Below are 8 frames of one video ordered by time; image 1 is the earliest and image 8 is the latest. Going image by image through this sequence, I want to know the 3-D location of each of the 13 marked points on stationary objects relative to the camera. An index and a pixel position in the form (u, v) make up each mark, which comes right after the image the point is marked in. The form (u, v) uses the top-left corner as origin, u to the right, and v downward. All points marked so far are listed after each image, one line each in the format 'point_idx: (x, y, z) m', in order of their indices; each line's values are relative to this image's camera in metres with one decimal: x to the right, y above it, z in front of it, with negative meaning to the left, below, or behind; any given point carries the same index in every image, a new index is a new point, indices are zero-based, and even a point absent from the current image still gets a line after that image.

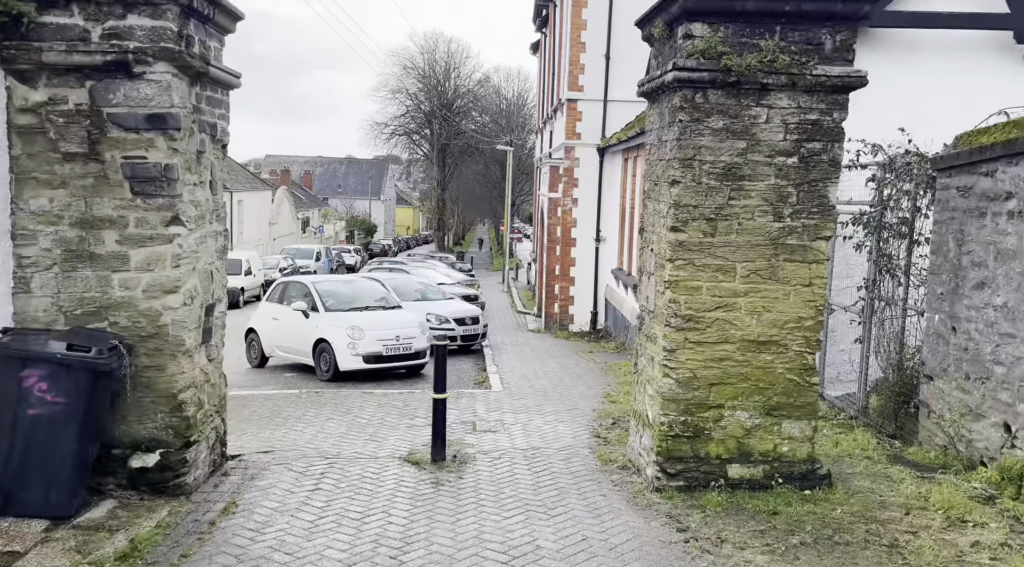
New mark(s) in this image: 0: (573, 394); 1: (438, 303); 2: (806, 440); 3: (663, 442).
0: (+0.7, -1.3, +10.6) m
1: (-1.3, -0.3, +16.4) m
2: (+2.0, -1.1, +6.1) m
3: (+1.0, -1.1, +6.1) m
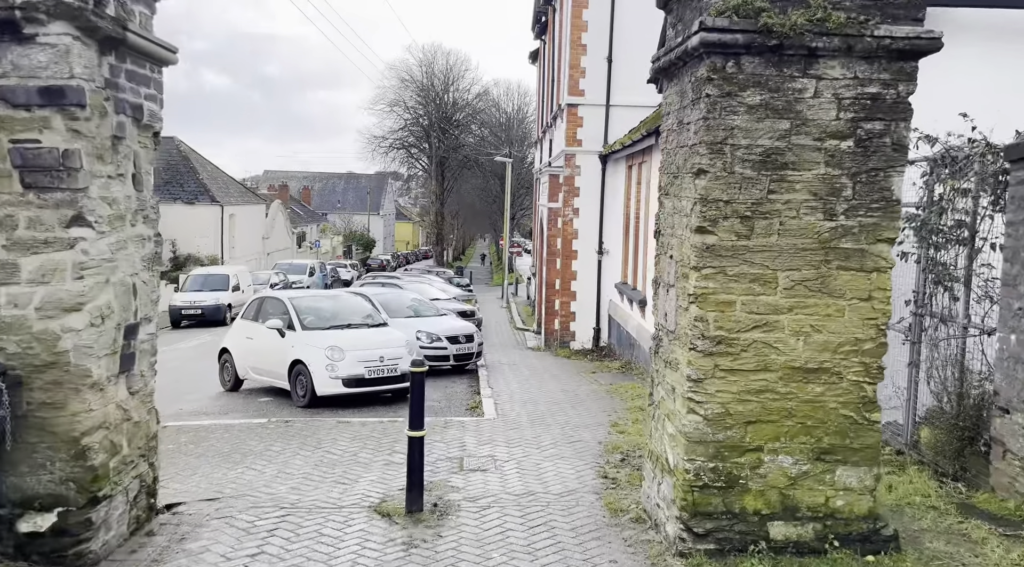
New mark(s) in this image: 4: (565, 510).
0: (+0.7, -1.5, +9.4) m
1: (-1.4, -0.6, +15.3) m
2: (+1.9, -1.1, +4.9) m
3: (+0.9, -1.1, +4.9) m
4: (+0.4, -1.5, +6.1) m
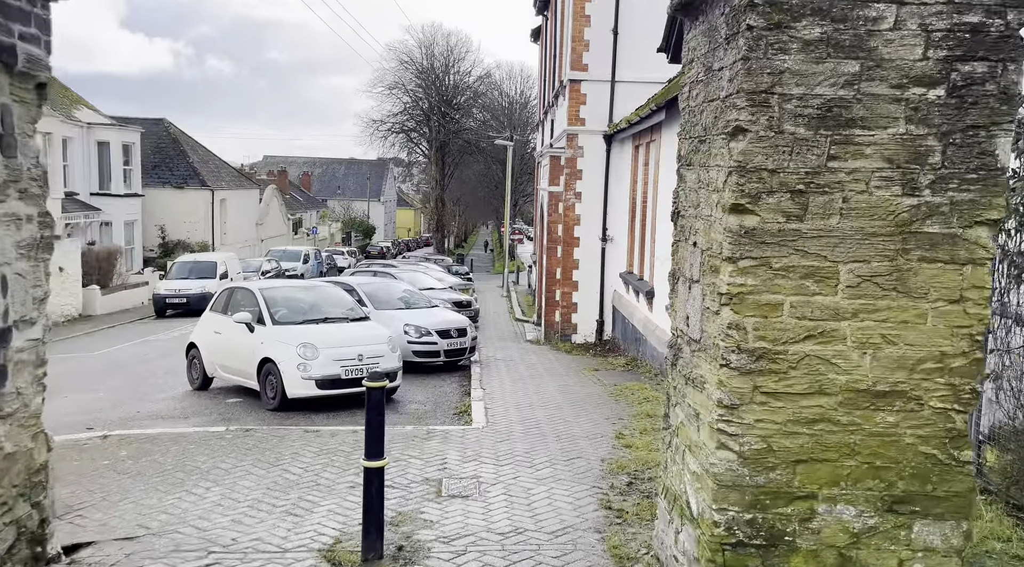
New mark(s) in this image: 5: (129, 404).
0: (+0.6, -1.4, +8.2) m
1: (-1.4, -0.4, +14.1) m
2: (+1.8, -1.1, +3.7) m
3: (+0.8, -1.1, +3.7) m
4: (+0.3, -1.5, +4.9) m
5: (-4.9, -1.5, +11.5) m
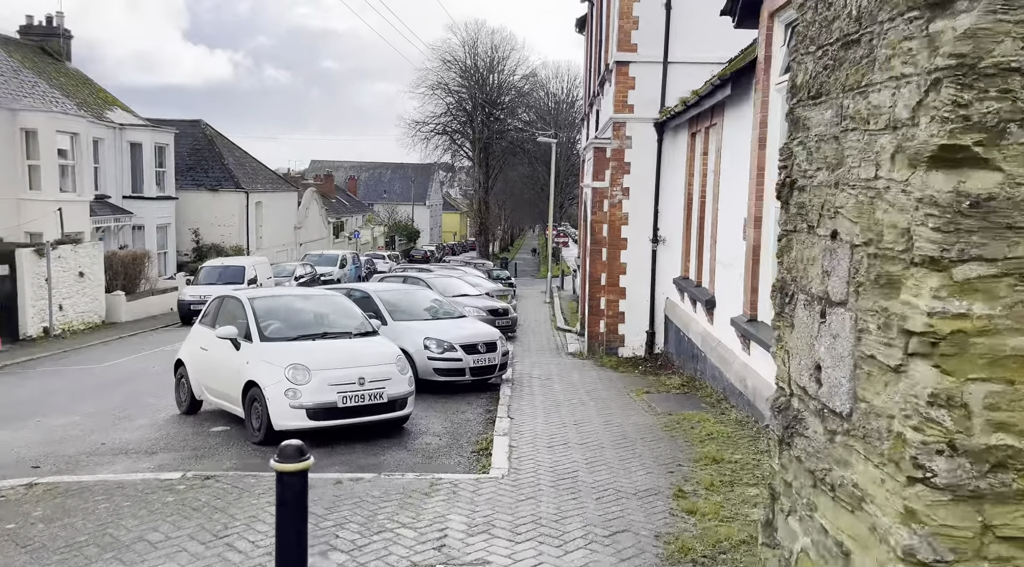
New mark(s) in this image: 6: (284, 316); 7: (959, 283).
0: (+0.8, -1.5, +6.3) m
1: (-0.9, -0.5, +12.3) m
2: (+1.8, -1.2, +1.8) m
3: (+0.8, -1.2, +1.8) m
4: (+0.3, -1.6, +3.1) m
5: (-4.5, -1.6, +9.9) m
6: (-2.5, -0.4, +9.7) m
7: (+0.8, -0.1, +1.8) m
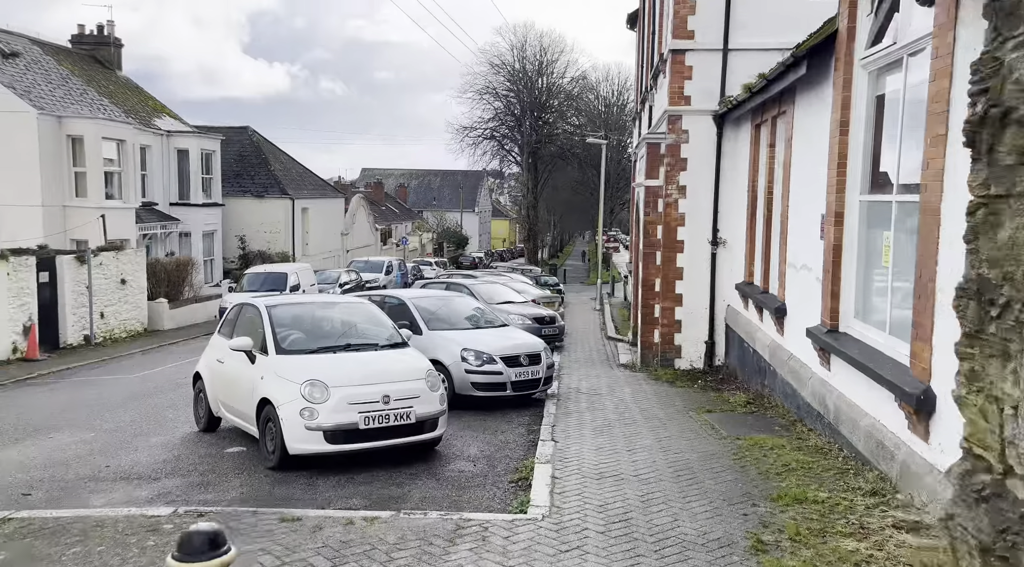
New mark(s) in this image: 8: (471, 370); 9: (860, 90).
0: (+1.0, -1.5, +5.2) m
1: (-0.3, -0.6, +11.3) m
2: (+1.7, -1.2, +0.6) m
3: (+0.8, -1.2, +0.7) m
4: (+0.3, -1.6, +2.0) m
5: (-4.0, -1.7, +9.1) m
6: (-2.0, -0.4, +8.8) m
7: (+0.8, -0.1, +0.7) m
8: (-0.5, -1.0, +10.5) m
9: (+3.1, +1.7, +8.1) m
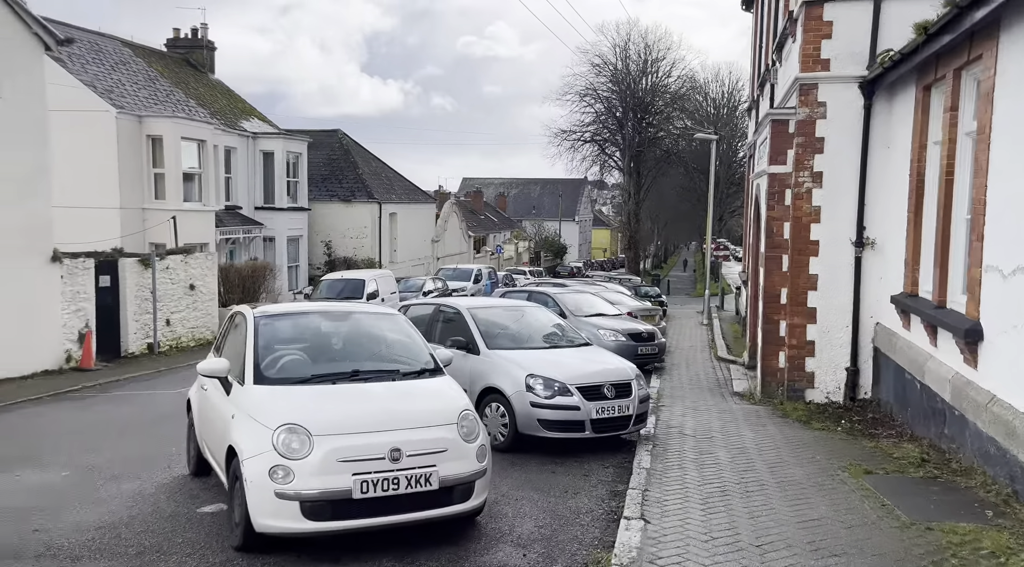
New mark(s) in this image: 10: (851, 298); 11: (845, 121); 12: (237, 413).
0: (+1.1, -1.5, +2.6) m
1: (+0.5, -0.7, +8.8) m
2: (+1.3, -1.1, -2.1) m
3: (+0.4, -1.1, -1.9) m
4: (+0.1, -1.5, -0.6) m
5: (-3.5, -1.7, +6.9) m
6: (-1.5, -0.4, +6.4) m
7: (+0.4, 0.0, -1.9) m
8: (+0.2, -1.1, +8.0) m
9: (+3.6, +1.7, +5.2) m
10: (+4.2, -0.2, +11.3) m
11: (+4.1, +2.0, +11.1) m
12: (-1.8, -0.8, +5.8) m
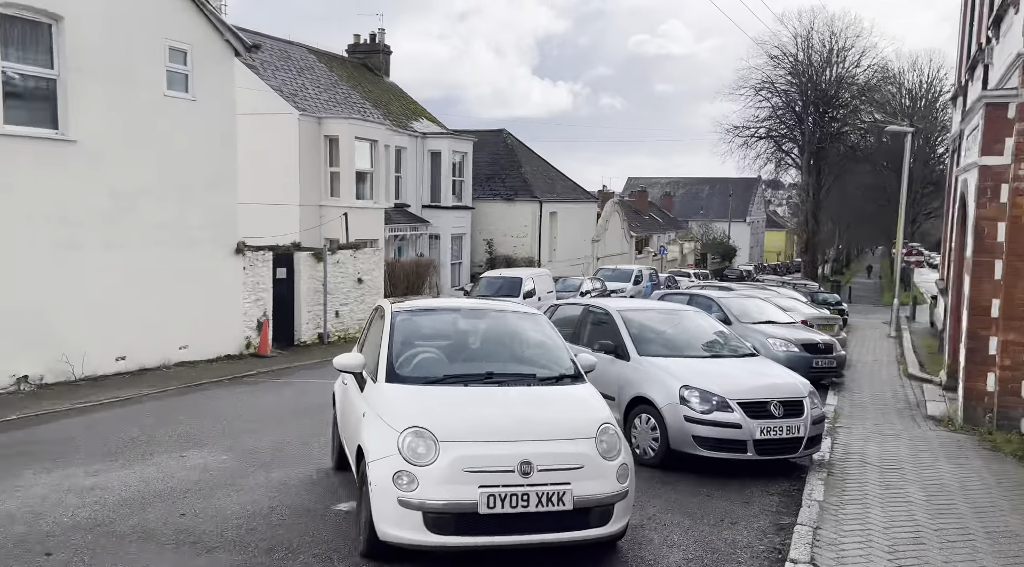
0: (+1.3, -1.5, +1.8) m
1: (+1.9, -0.7, +8.0) m
2: (+0.7, -1.1, -2.8) m
3: (-0.2, -1.1, -2.4) m
4: (-0.2, -1.5, -1.1) m
5: (-2.4, -1.6, +7.0) m
6: (-0.5, -0.4, +6.1) m
7: (-0.1, 0.0, -2.5) m
8: (+1.5, -1.1, +7.3) m
9: (+4.3, +1.6, +3.9) m
10: (+6.0, -0.3, +9.9) m
11: (+5.9, +1.9, +9.7) m
12: (-0.9, -0.8, +5.5) m
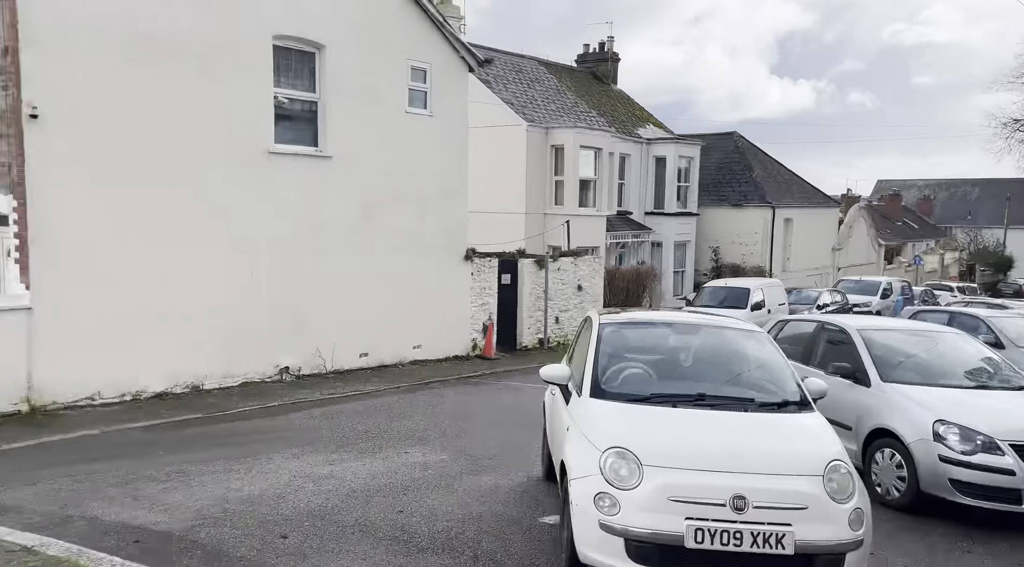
0: (+1.6, -1.5, +1.1) m
1: (+3.6, -0.8, +7.0) m
2: (-0.2, -1.1, -3.2) m
3: (-0.9, -1.0, -2.7) m
4: (-0.7, -1.5, -1.3) m
5: (-0.8, -1.6, +7.0) m
6: (+0.9, -0.5, +5.7) m
7: (-0.9, +0.1, -2.7) m
8: (+3.1, -1.2, +6.4) m
9: (+5.0, +1.4, +2.4) m
10: (+8.1, -0.6, +7.7) m
11: (+8.0, +1.6, +7.6) m
12: (+0.3, -0.8, +5.2) m
